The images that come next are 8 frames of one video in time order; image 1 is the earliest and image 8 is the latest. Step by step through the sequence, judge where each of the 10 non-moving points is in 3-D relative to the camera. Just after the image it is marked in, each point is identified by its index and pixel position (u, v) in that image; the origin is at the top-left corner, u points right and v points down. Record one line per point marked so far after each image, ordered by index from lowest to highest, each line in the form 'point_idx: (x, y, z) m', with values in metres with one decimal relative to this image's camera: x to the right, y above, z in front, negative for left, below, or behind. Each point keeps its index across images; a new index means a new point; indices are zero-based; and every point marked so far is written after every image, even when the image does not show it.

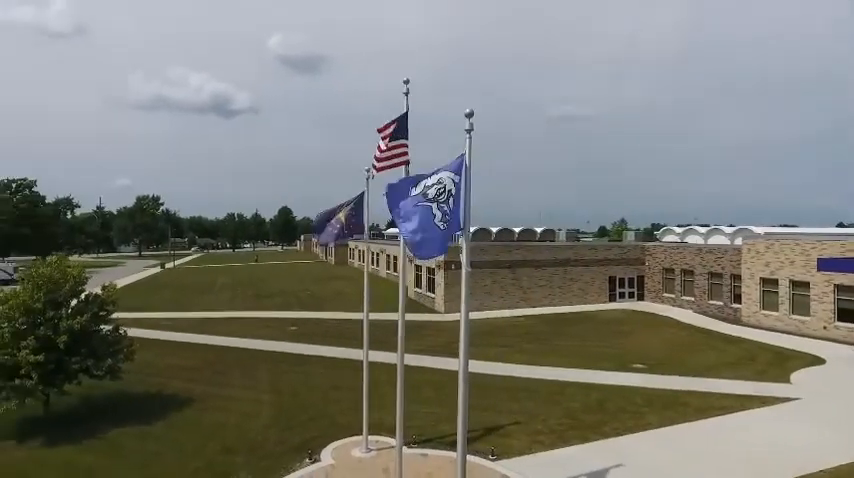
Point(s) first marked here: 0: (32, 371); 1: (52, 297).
0: (-10.5, -3.5, +14.1) m
1: (-10.5, -1.6, +14.8) m
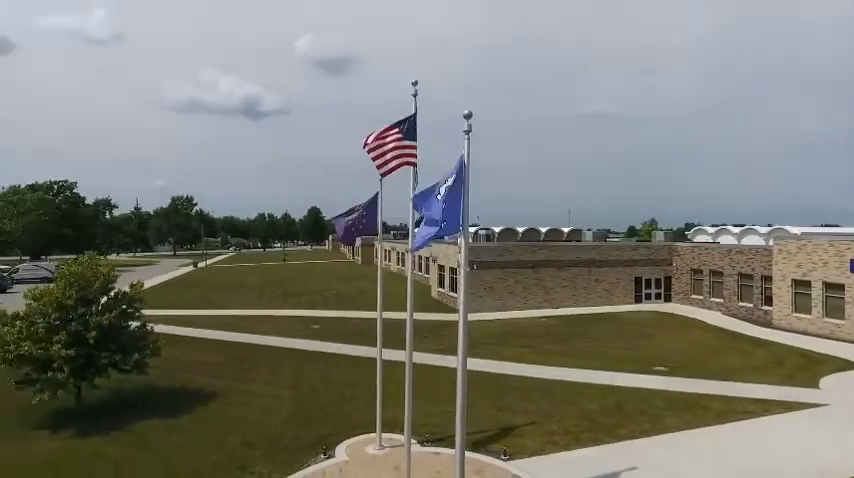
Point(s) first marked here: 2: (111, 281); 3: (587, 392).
0: (-10.1, -3.5, +14.7) m
1: (-10.1, -1.6, +15.5) m
2: (-9.6, -1.3, +16.0) m
3: (+5.0, -4.8, +16.6) m
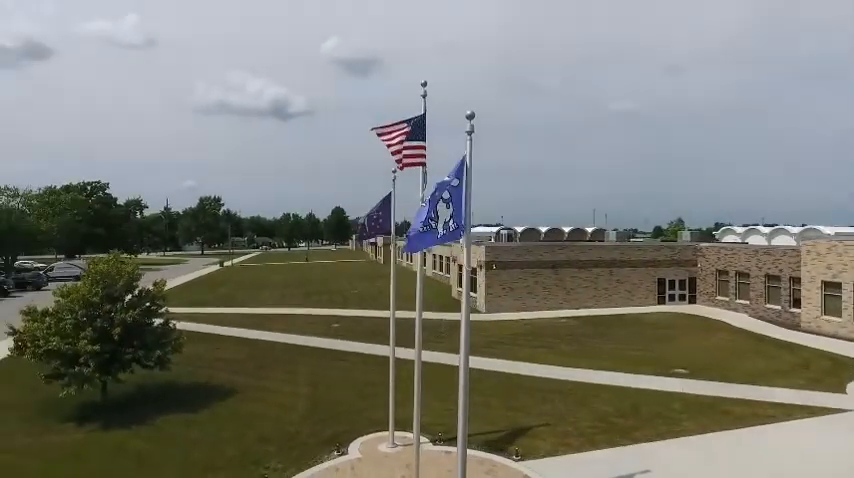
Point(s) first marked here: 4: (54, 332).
0: (-9.7, -3.5, +15.2) m
1: (-9.7, -1.6, +16.0) m
2: (-9.2, -1.3, +16.5) m
3: (+5.5, -4.8, +16.4) m
4: (-10.9, -2.7, +15.2) m
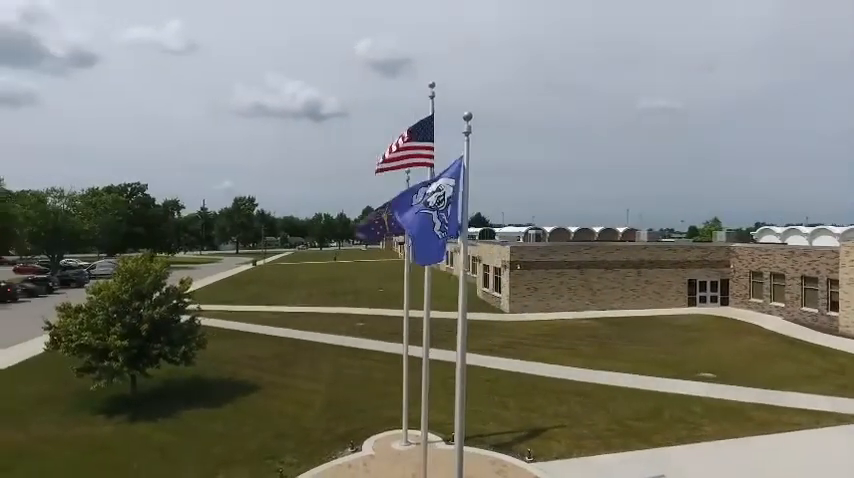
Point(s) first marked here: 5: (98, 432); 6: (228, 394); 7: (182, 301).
0: (-9.3, -3.5, +15.9) m
1: (-9.1, -1.6, +16.6) m
2: (-8.6, -1.2, +17.1) m
3: (+6.0, -4.8, +16.2) m
4: (-10.4, -2.7, +16.0) m
5: (-9.3, -5.5, +14.9) m
6: (-6.7, -5.2, +17.8) m
7: (-8.1, -2.0, +17.4) m
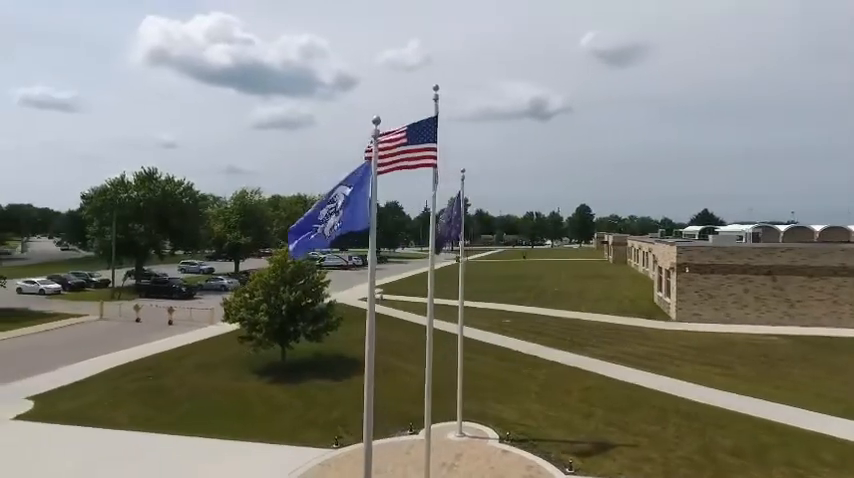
0: (-6.0, -3.3, +19.6) m
1: (-5.6, -1.4, +20.3) m
2: (-4.9, -1.1, +20.5) m
3: (+8.0, -4.8, +13.6) m
4: (-7.0, -2.5, +20.2) m
5: (-6.5, -5.3, +18.7) m
6: (-3.0, -5.1, +20.3) m
7: (-4.3, -1.9, +20.5) m
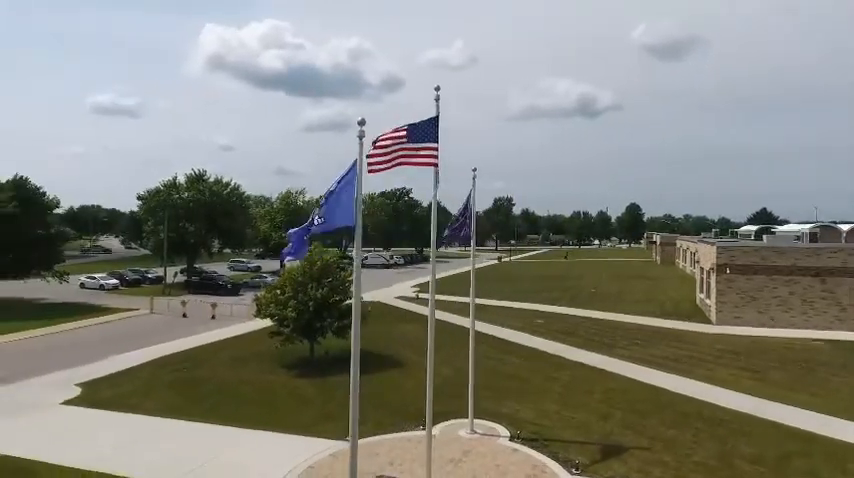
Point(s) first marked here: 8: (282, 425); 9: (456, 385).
0: (-5.1, -3.3, +20.3) m
1: (-4.6, -1.4, +20.9) m
2: (-3.9, -1.0, +21.1) m
3: (+8.3, -4.8, +13.0) m
4: (-6.1, -2.4, +21.0) m
5: (-5.7, -5.3, +19.5) m
6: (-2.0, -5.0, +20.7) m
7: (-3.3, -1.8, +21.0) m
8: (-4.2, -5.4, +15.3) m
9: (+1.0, -5.0, +18.2) m
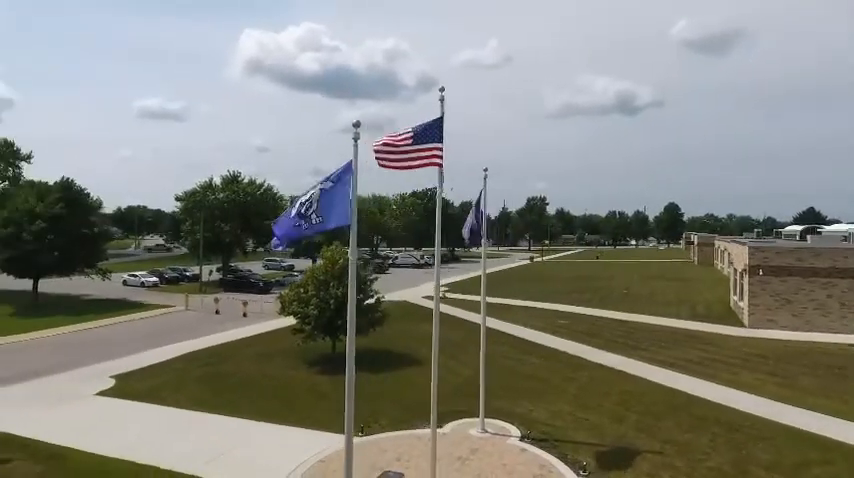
0: (-4.4, -3.2, +20.8) m
1: (-3.9, -1.3, +21.3) m
2: (-3.2, -1.0, +21.4) m
3: (+8.5, -4.8, +12.6) m
4: (-5.3, -2.4, +21.5) m
5: (-5.0, -5.2, +20.0) m
6: (-1.3, -5.0, +21.0) m
7: (-2.6, -1.8, +21.3) m
8: (-3.8, -5.4, +15.7) m
9: (+1.6, -5.0, +18.3) m
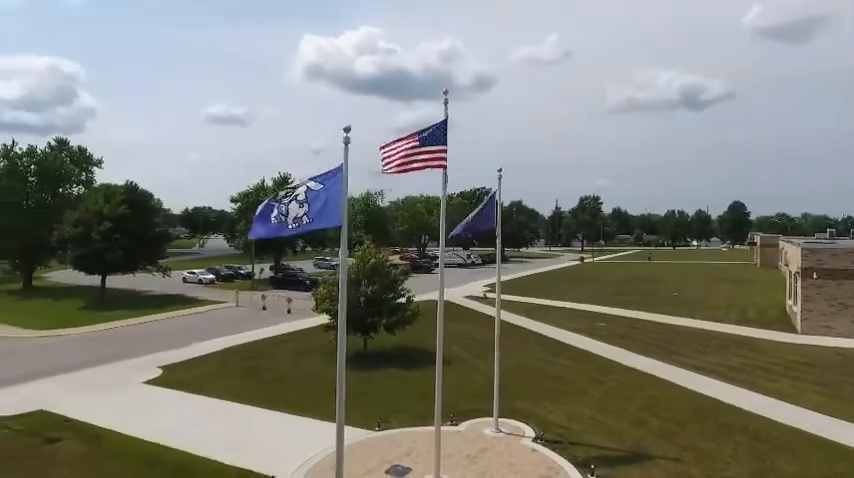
0: (-3.3, -3.2, +21.4) m
1: (-2.7, -1.3, +21.9) m
2: (-2.0, -1.0, +21.9) m
3: (+8.7, -4.8, +11.9) m
4: (-4.1, -2.4, +22.2) m
5: (-4.0, -5.2, +20.7) m
6: (-0.2, -5.0, +21.3) m
7: (-1.4, -1.8, +21.8) m
8: (-3.2, -5.4, +16.2) m
9: (+2.5, -5.0, +18.3) m
